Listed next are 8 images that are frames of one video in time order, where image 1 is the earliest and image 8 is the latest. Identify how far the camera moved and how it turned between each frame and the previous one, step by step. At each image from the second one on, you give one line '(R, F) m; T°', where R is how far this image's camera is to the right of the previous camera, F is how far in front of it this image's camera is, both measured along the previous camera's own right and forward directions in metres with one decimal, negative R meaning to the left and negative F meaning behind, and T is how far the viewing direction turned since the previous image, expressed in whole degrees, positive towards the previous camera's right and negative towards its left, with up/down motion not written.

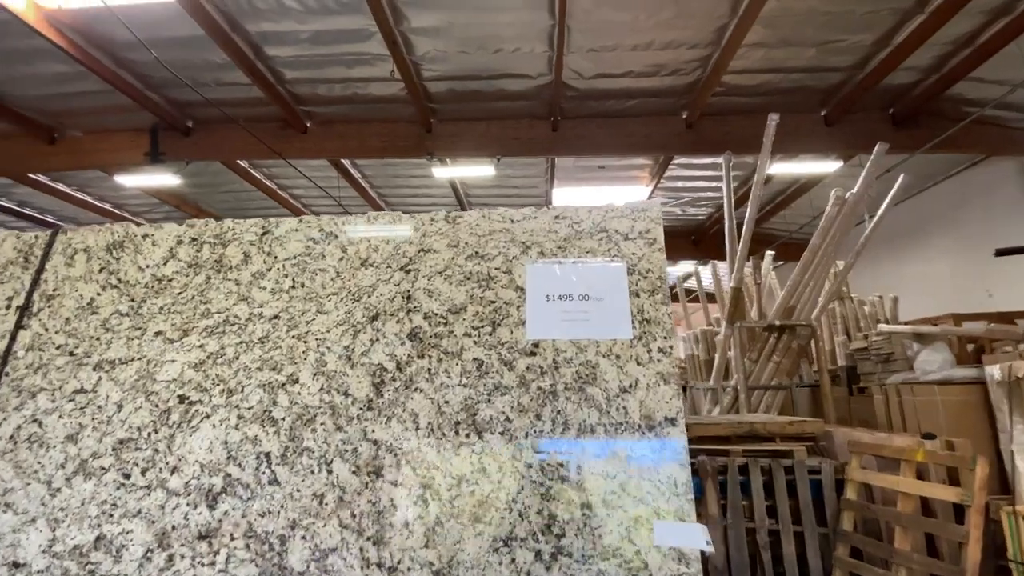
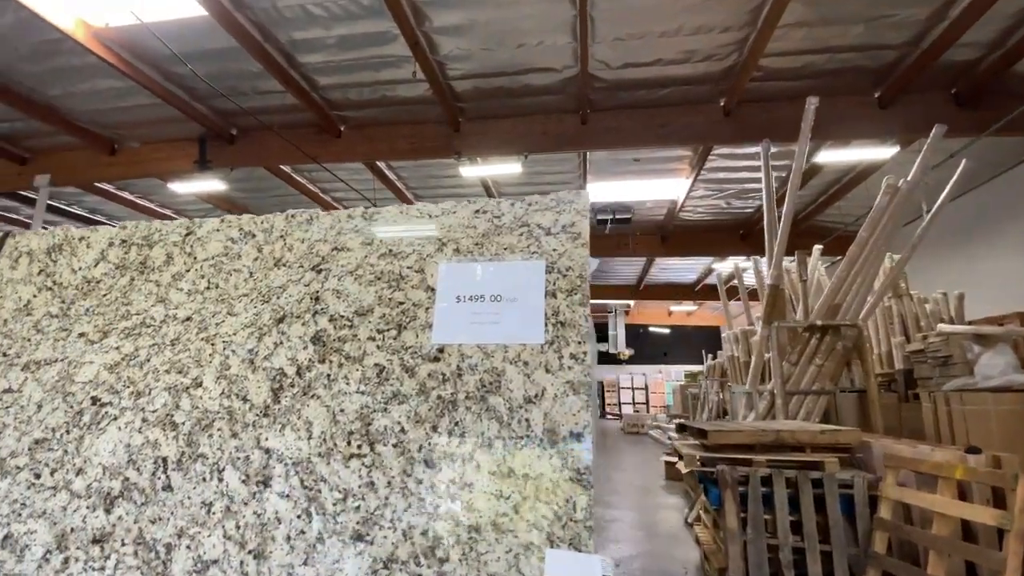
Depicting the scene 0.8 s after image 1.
(+0.3, +0.1) m; -6°
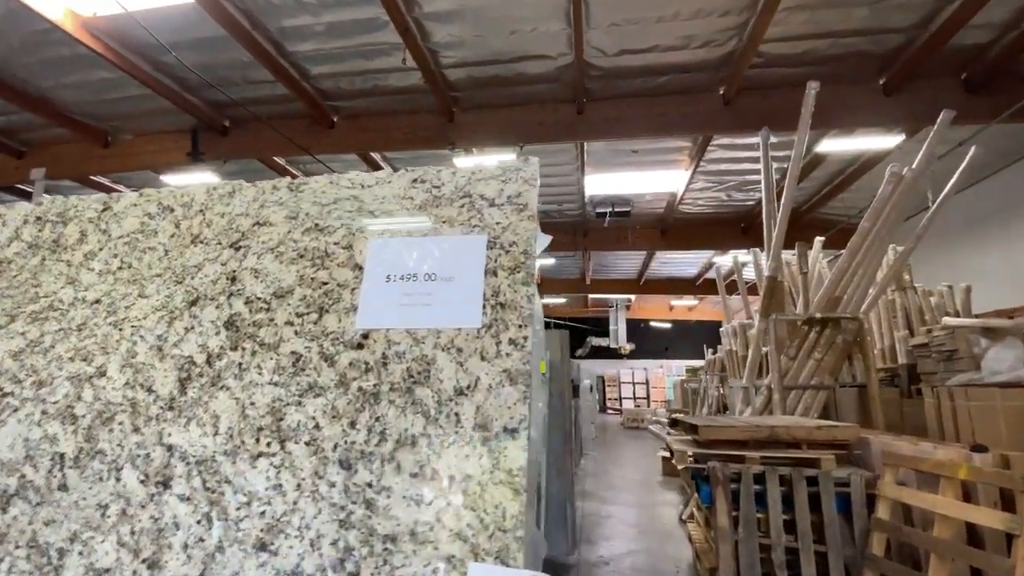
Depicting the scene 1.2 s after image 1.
(+0.1, +0.1) m; 0°
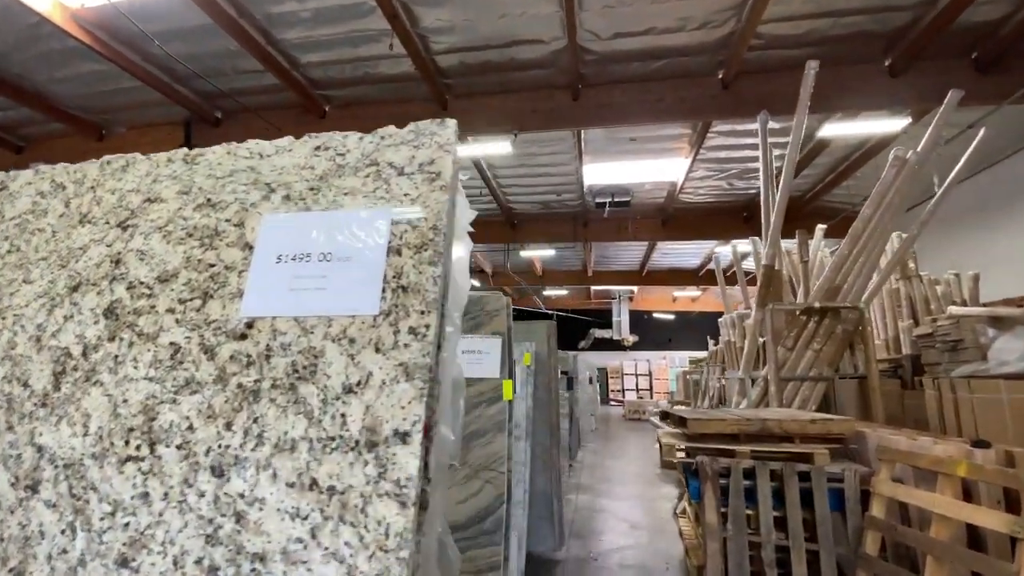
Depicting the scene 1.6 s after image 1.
(+0.2, +0.1) m; -1°
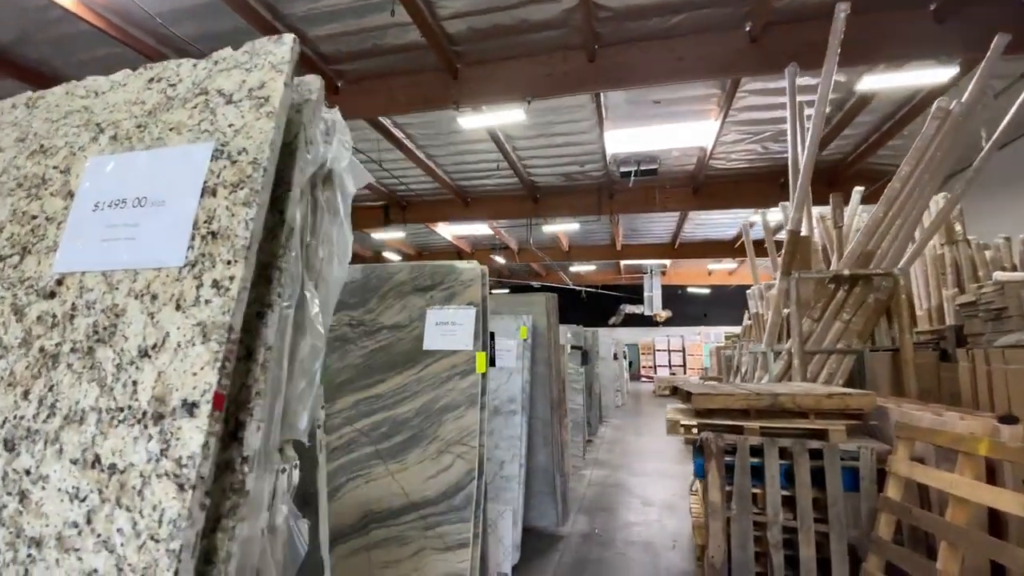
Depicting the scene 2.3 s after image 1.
(+0.3, +0.1) m; -4°
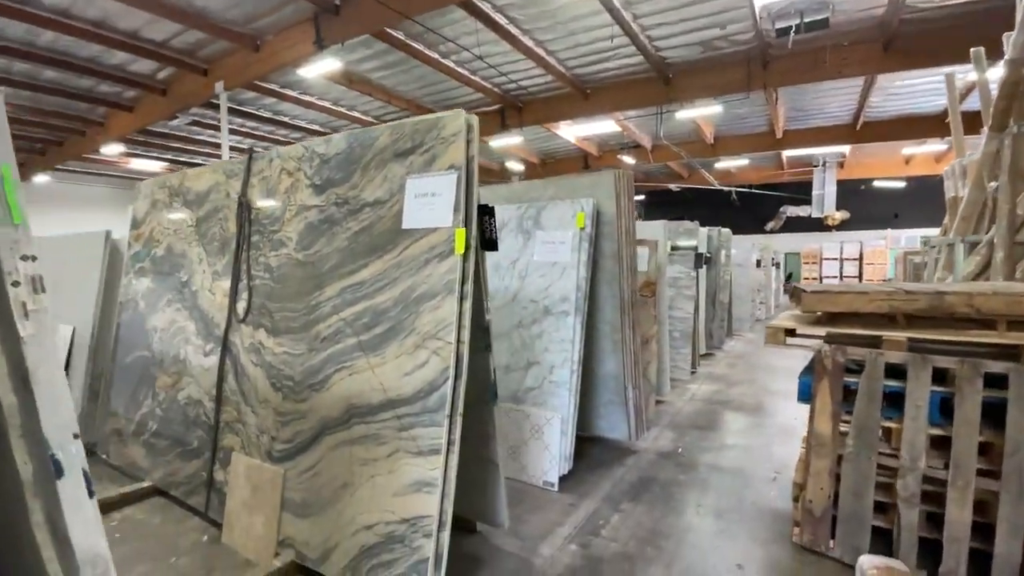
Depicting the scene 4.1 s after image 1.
(+0.5, +0.5) m; -18°
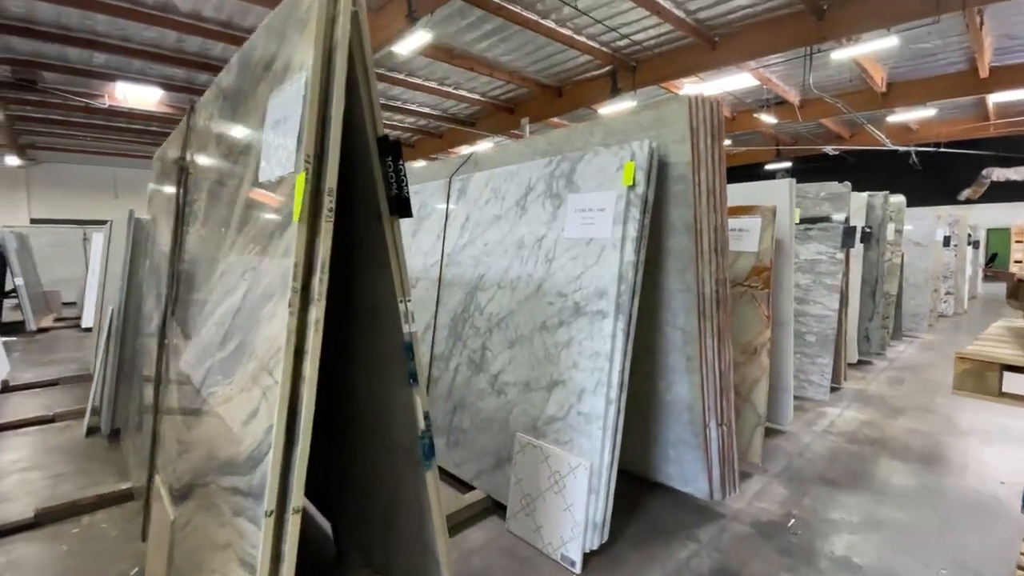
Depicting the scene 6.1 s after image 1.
(+0.4, +0.8) m; -15°
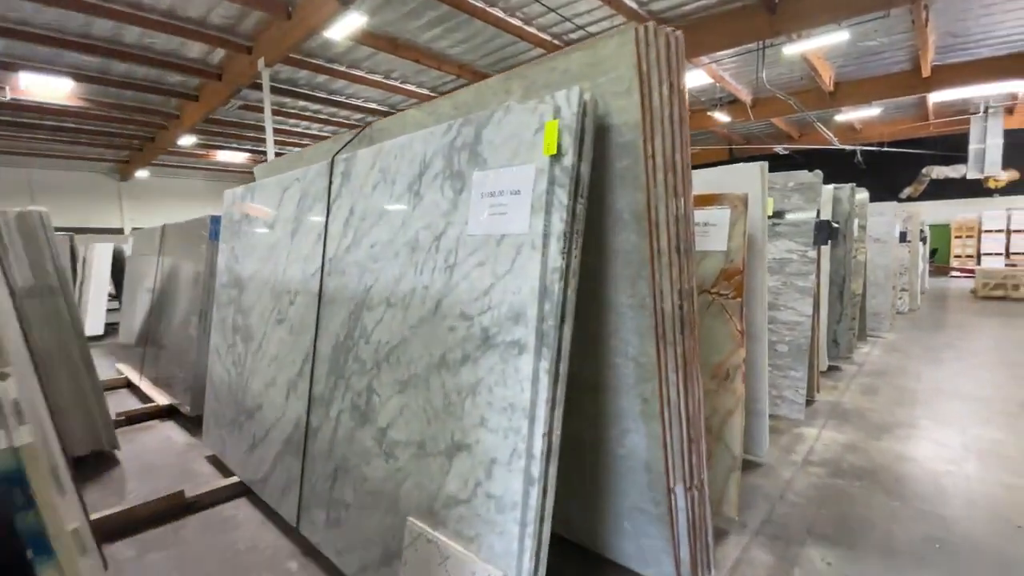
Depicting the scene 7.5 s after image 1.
(+0.2, +0.6) m; +4°
